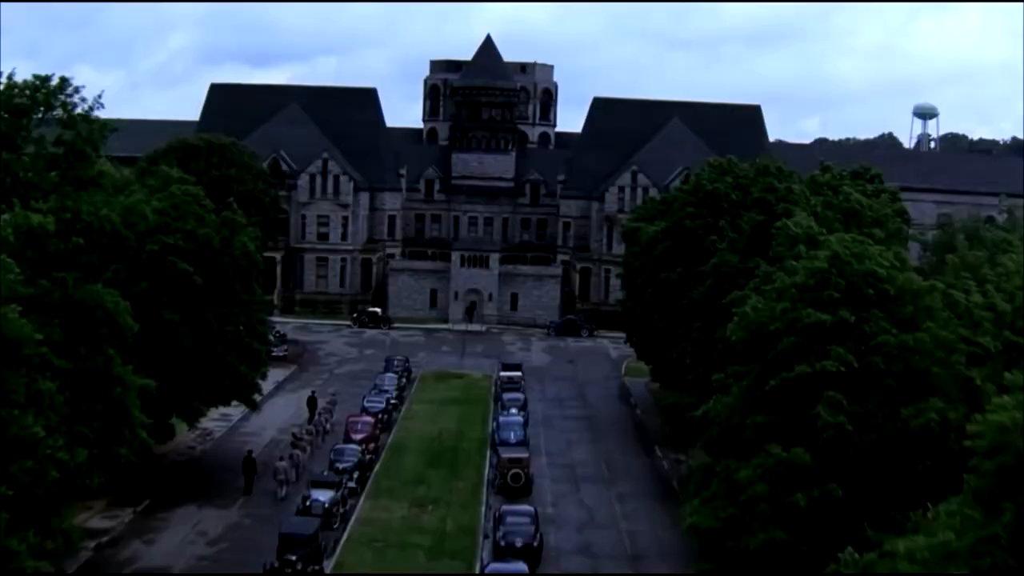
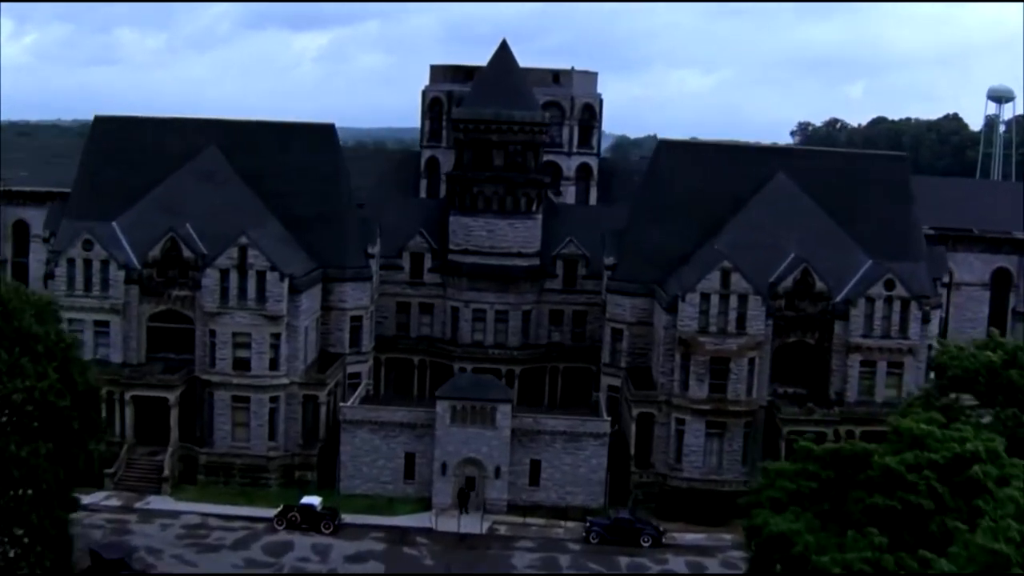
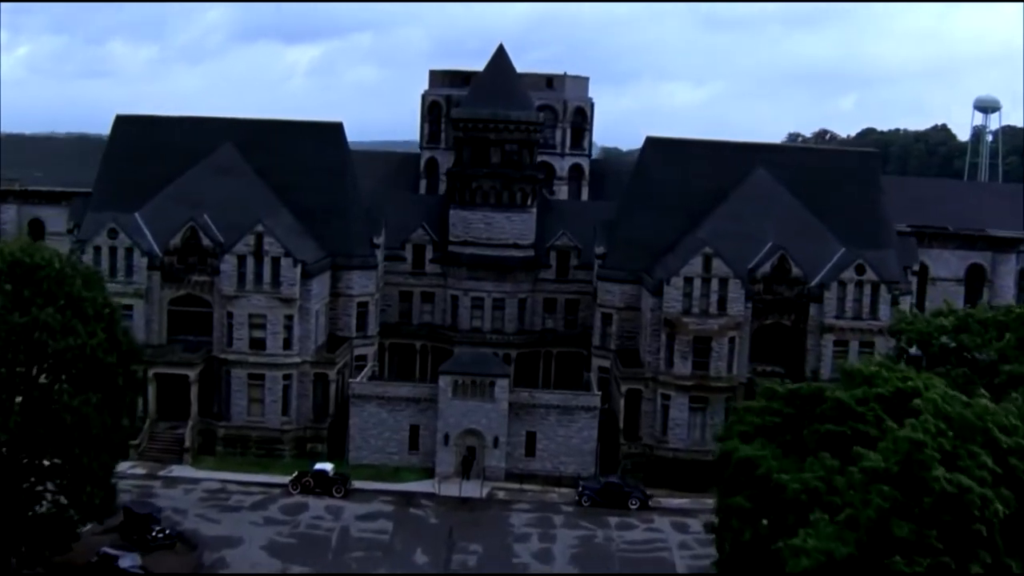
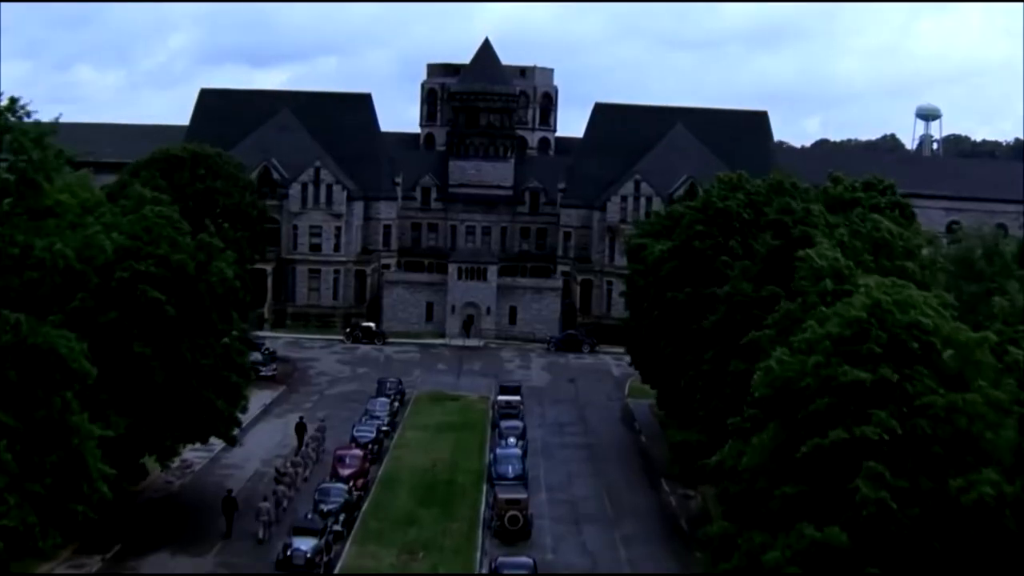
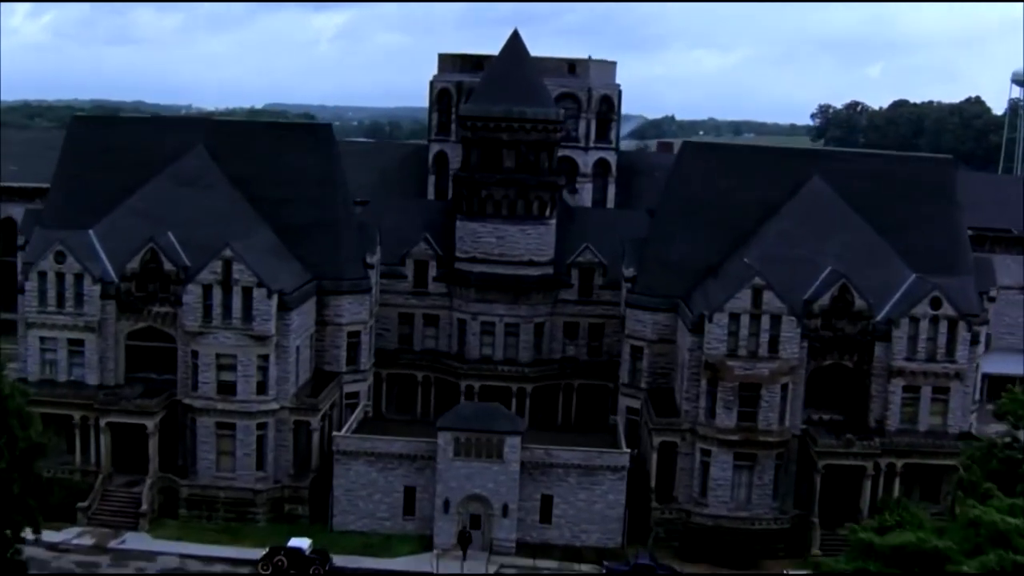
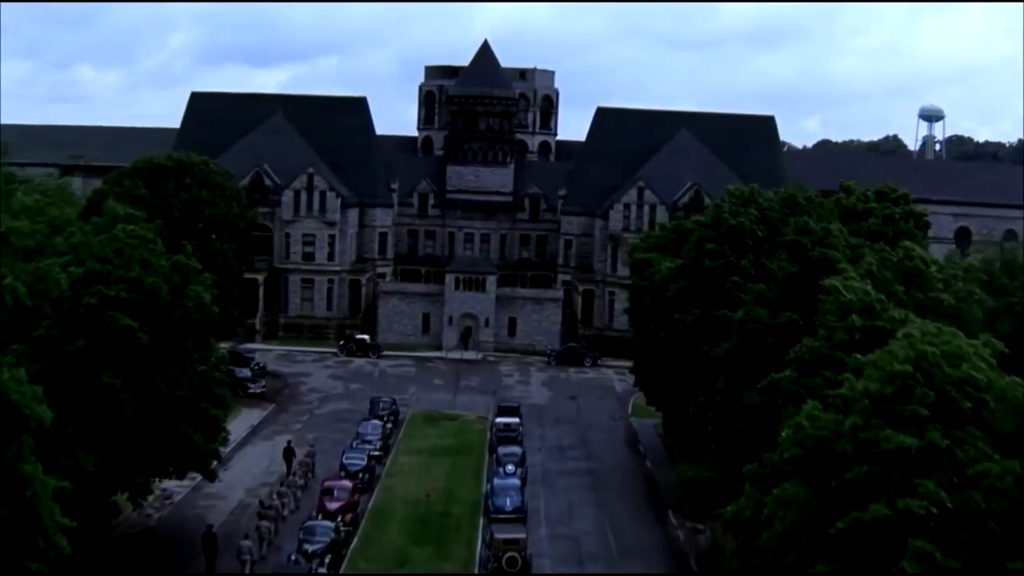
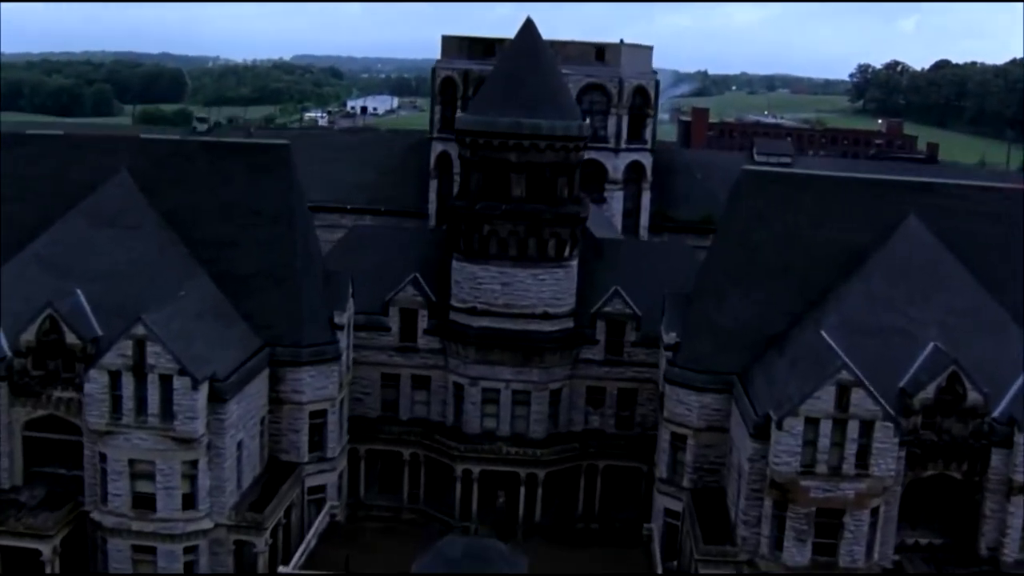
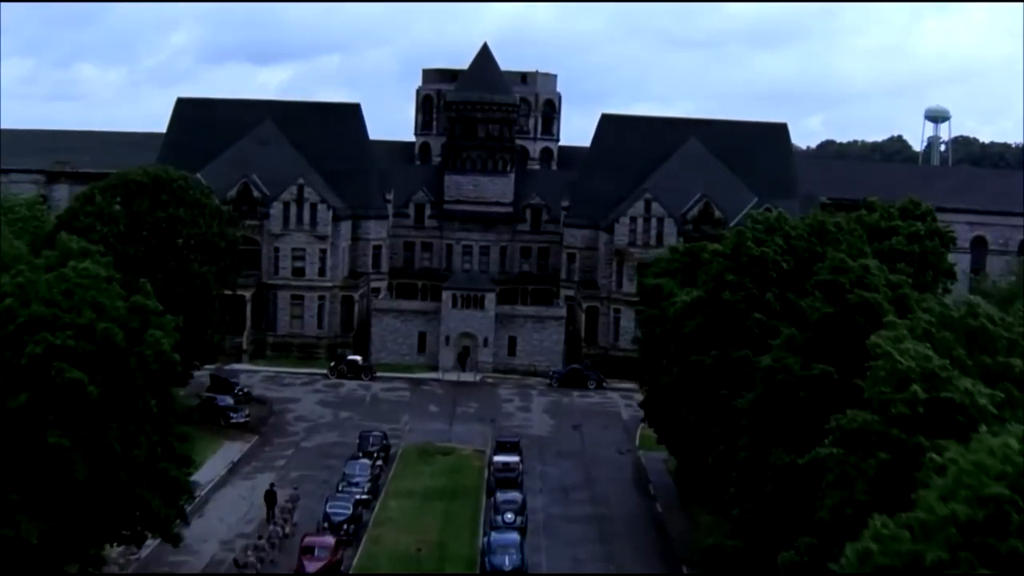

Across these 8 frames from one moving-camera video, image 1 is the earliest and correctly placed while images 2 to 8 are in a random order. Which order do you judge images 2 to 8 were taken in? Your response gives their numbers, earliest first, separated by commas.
4, 6, 8, 3, 2, 5, 7
